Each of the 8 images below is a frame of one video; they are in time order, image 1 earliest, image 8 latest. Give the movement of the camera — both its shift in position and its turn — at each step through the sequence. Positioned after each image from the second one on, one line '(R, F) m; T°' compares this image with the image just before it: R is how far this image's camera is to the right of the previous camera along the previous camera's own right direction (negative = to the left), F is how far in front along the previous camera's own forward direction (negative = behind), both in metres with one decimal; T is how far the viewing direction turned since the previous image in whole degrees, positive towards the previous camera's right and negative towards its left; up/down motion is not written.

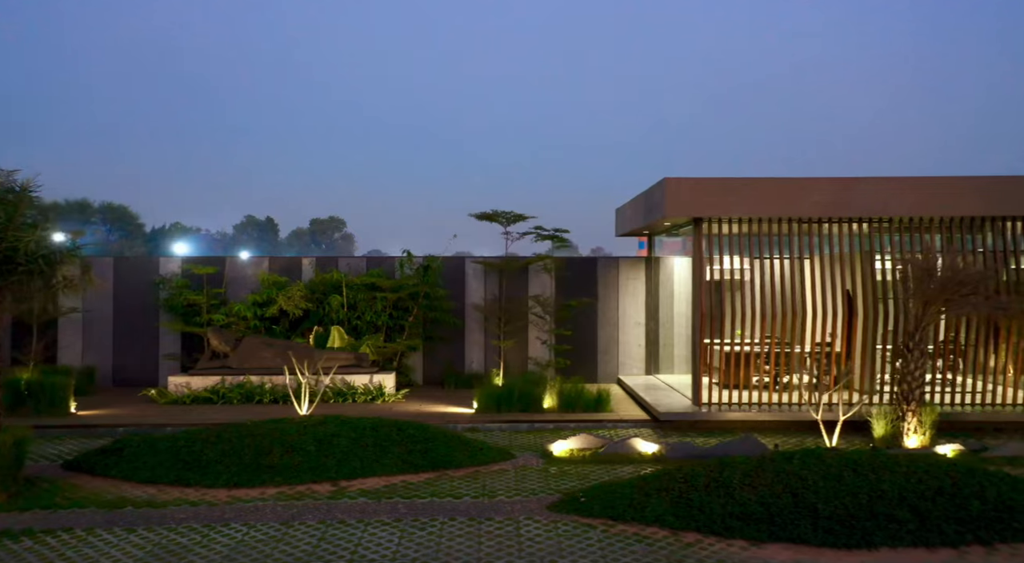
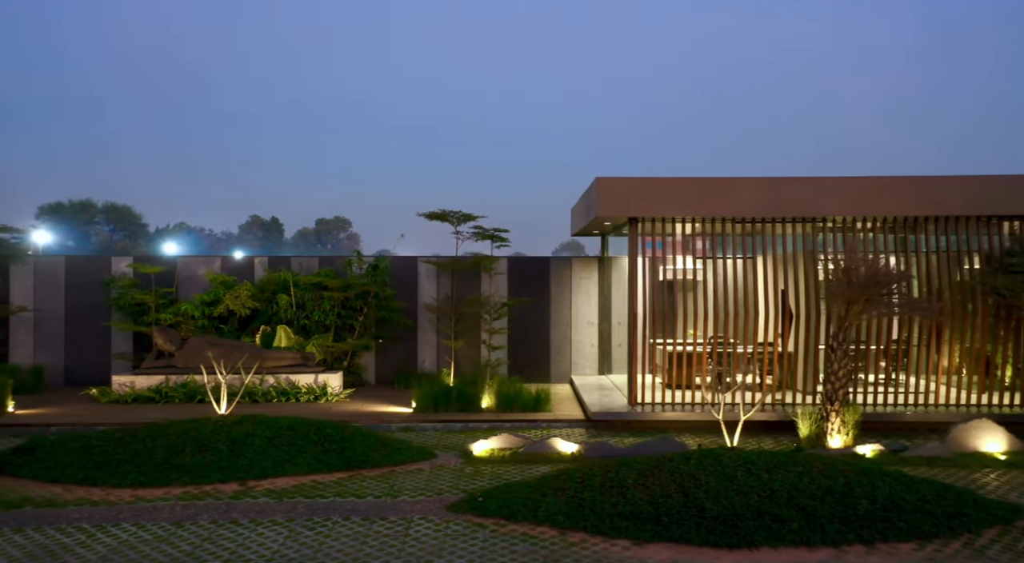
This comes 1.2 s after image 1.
(+0.7, 0.0) m; 0°
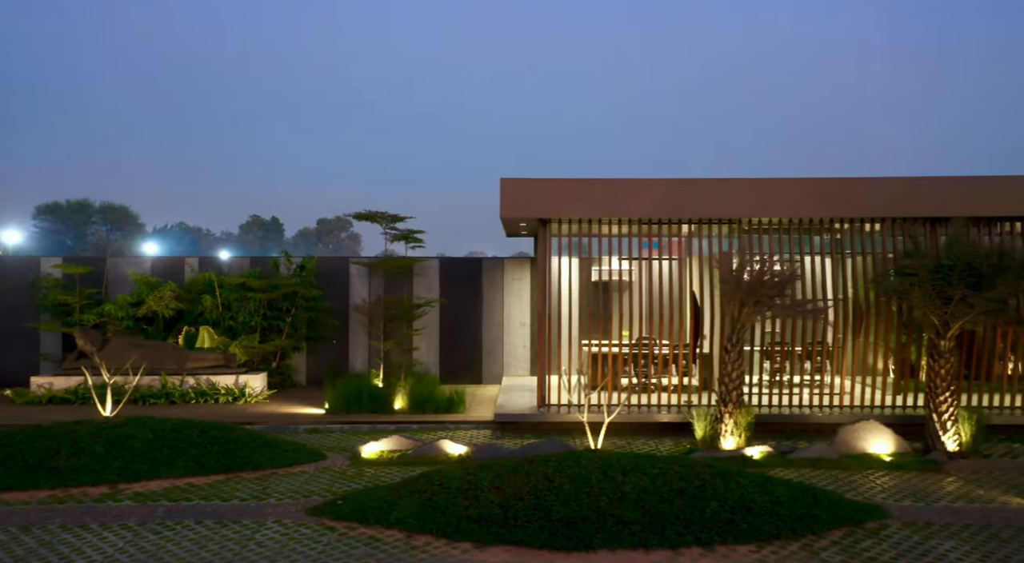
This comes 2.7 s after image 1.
(+1.0, 0.0) m; +1°
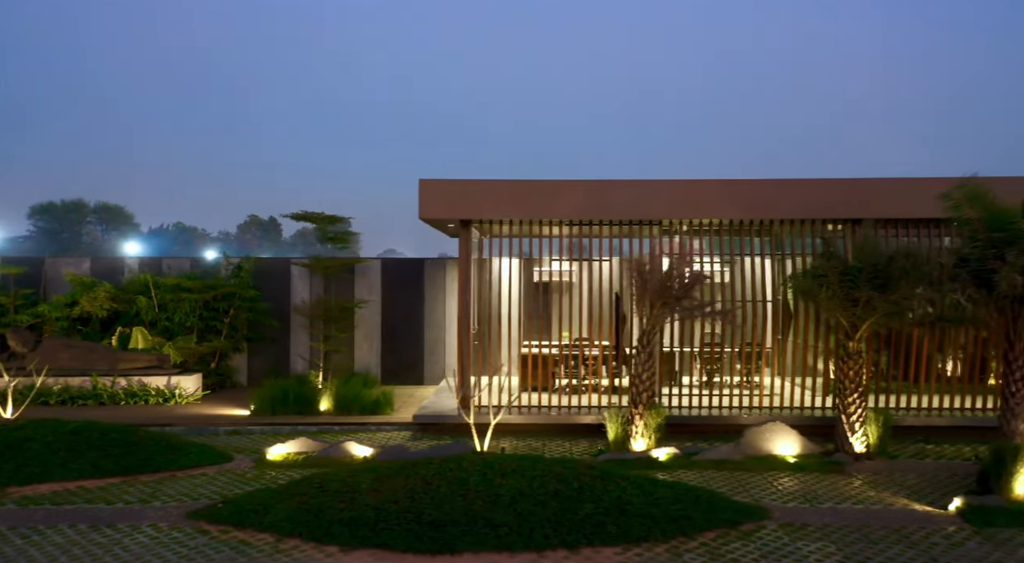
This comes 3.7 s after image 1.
(+0.8, 0.0) m; +1°
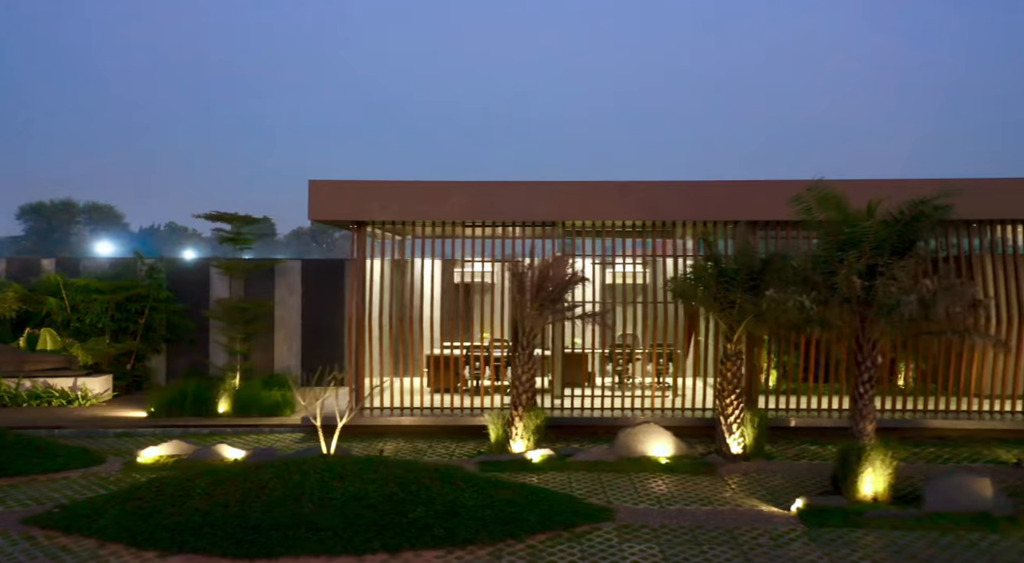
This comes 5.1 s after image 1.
(+1.1, 0.0) m; +1°
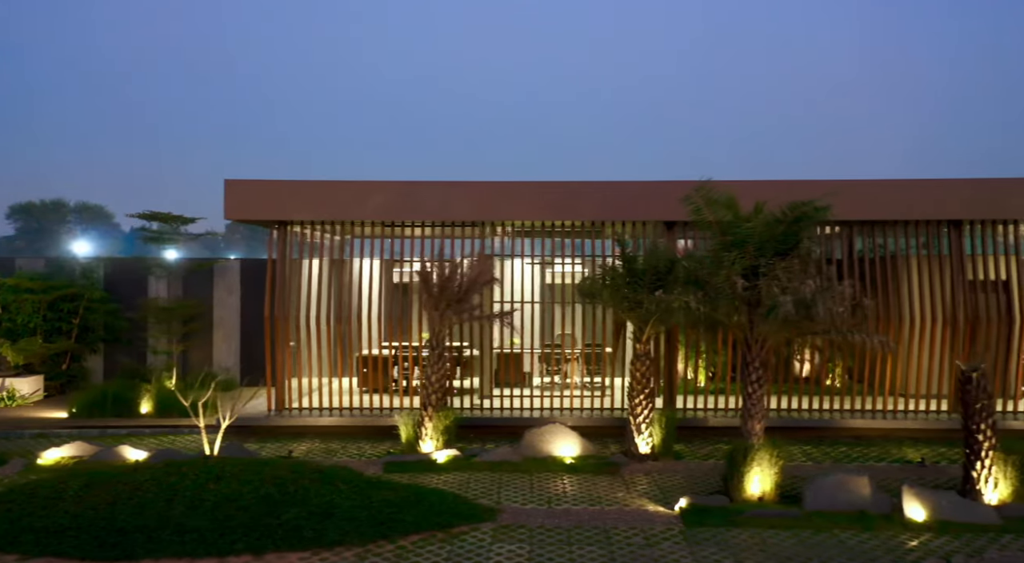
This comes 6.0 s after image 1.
(+0.8, 0.0) m; +1°
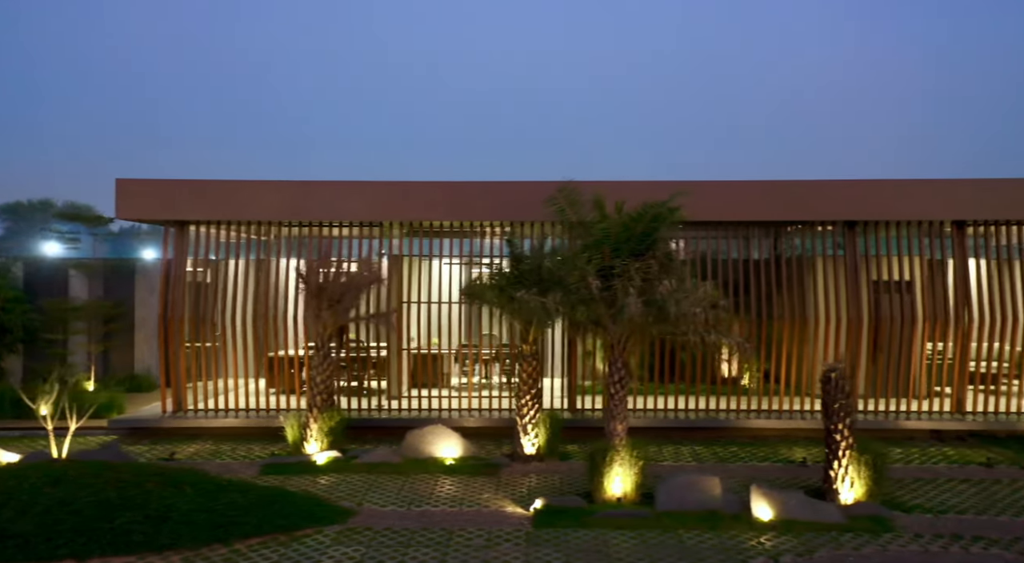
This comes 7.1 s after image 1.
(+1.0, 0.0) m; +1°
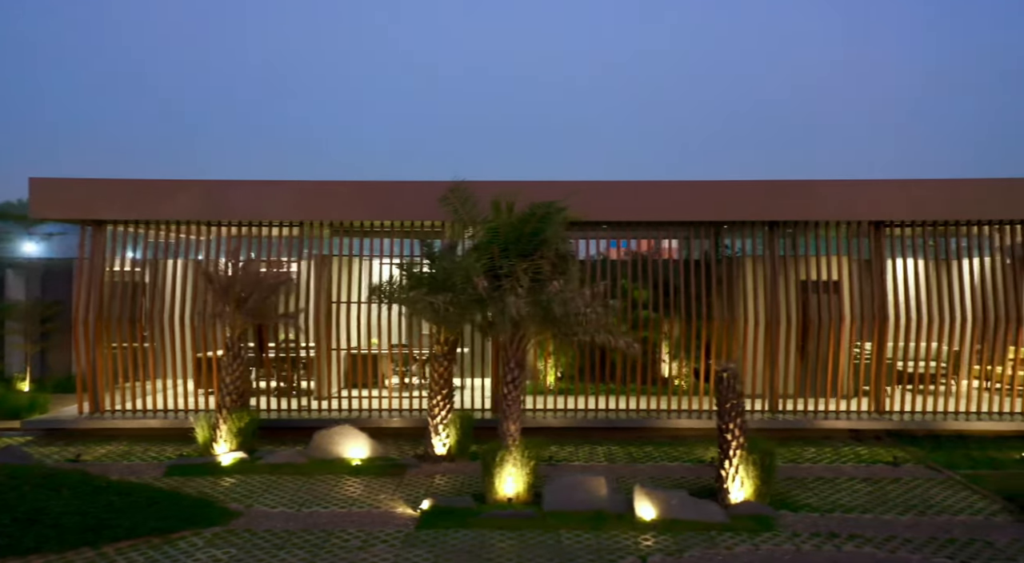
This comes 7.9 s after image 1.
(+0.8, 0.0) m; +1°
